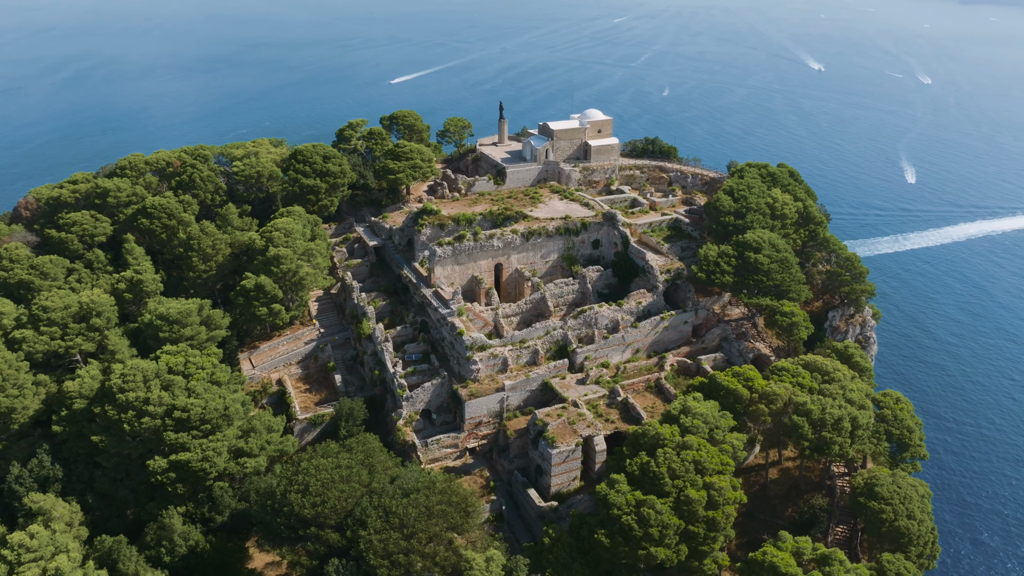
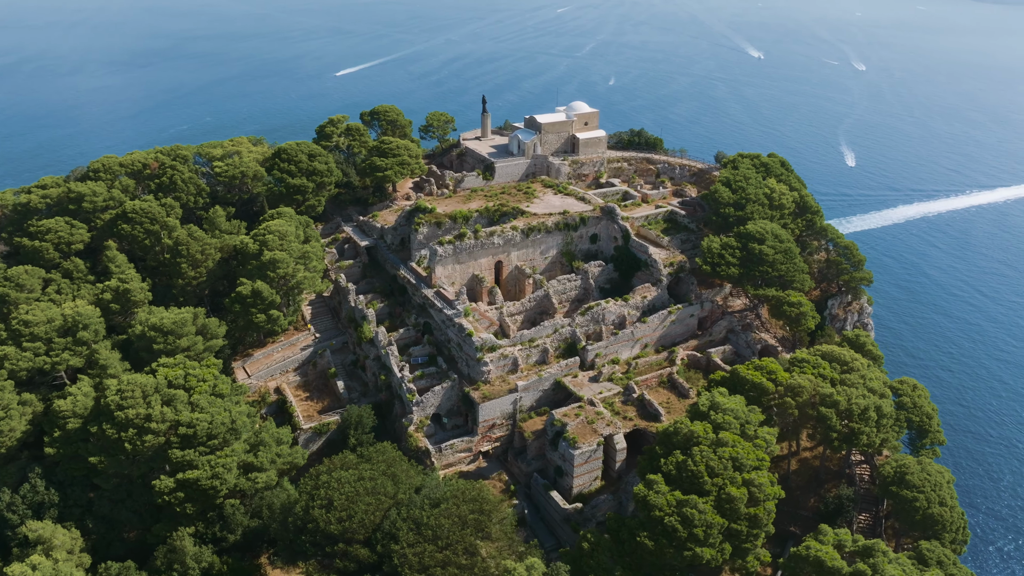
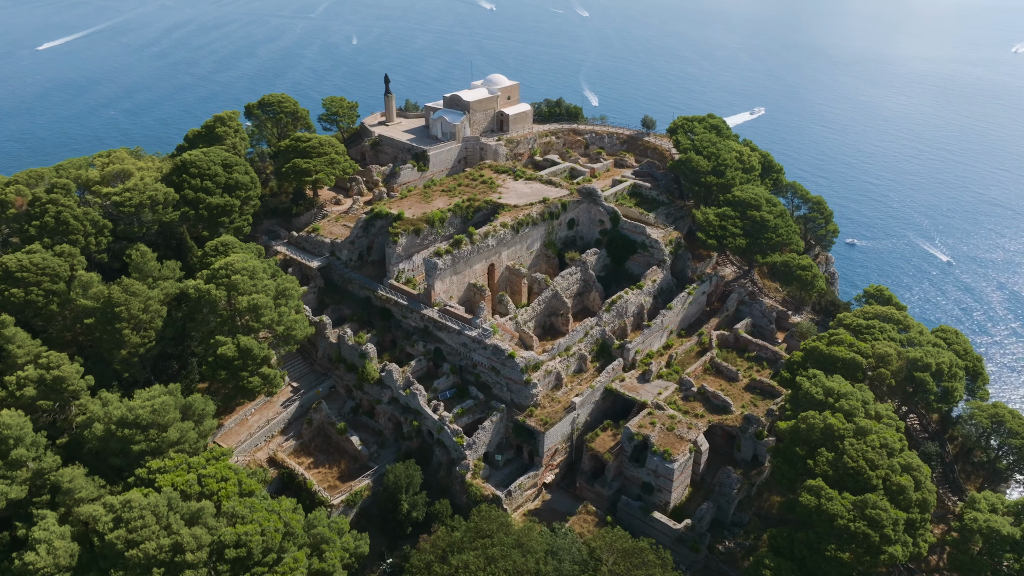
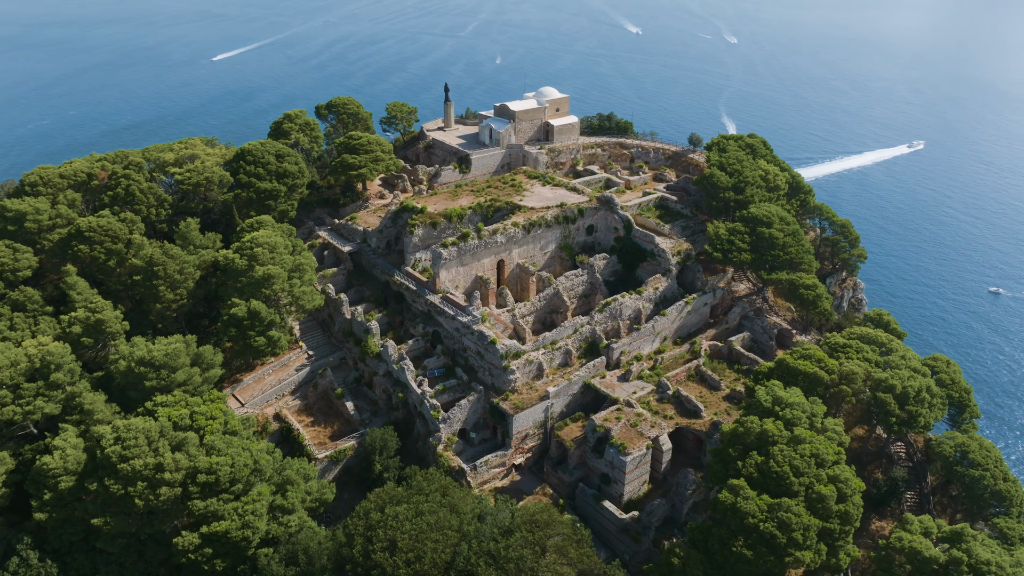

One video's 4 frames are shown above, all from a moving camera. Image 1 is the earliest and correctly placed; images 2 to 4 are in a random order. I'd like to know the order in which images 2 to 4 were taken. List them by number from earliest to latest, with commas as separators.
2, 4, 3
